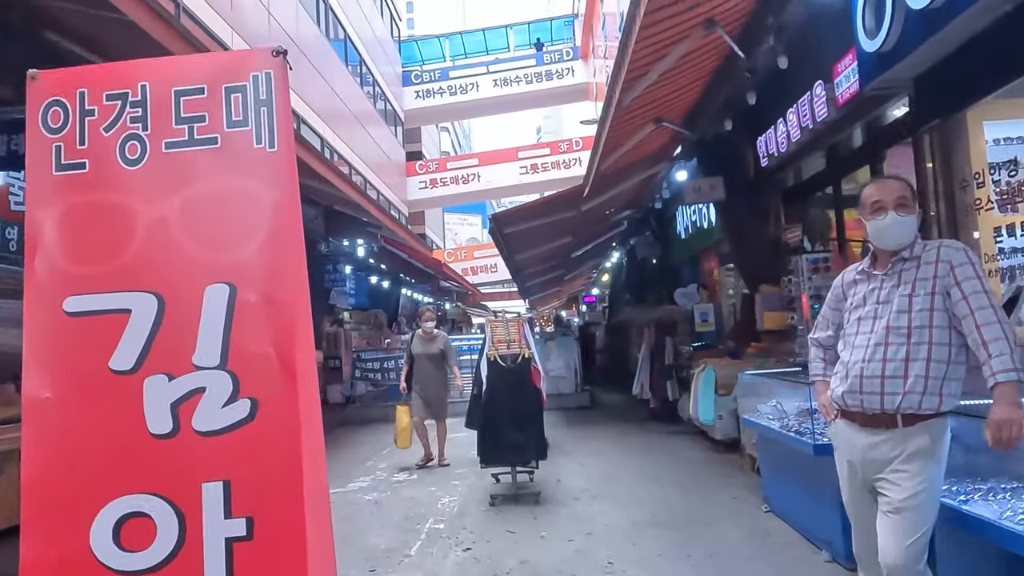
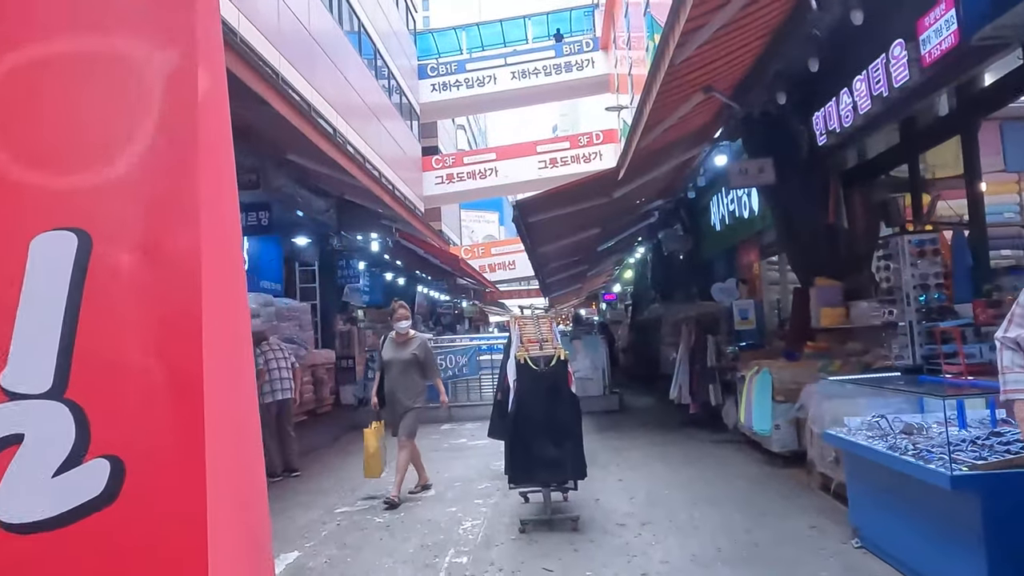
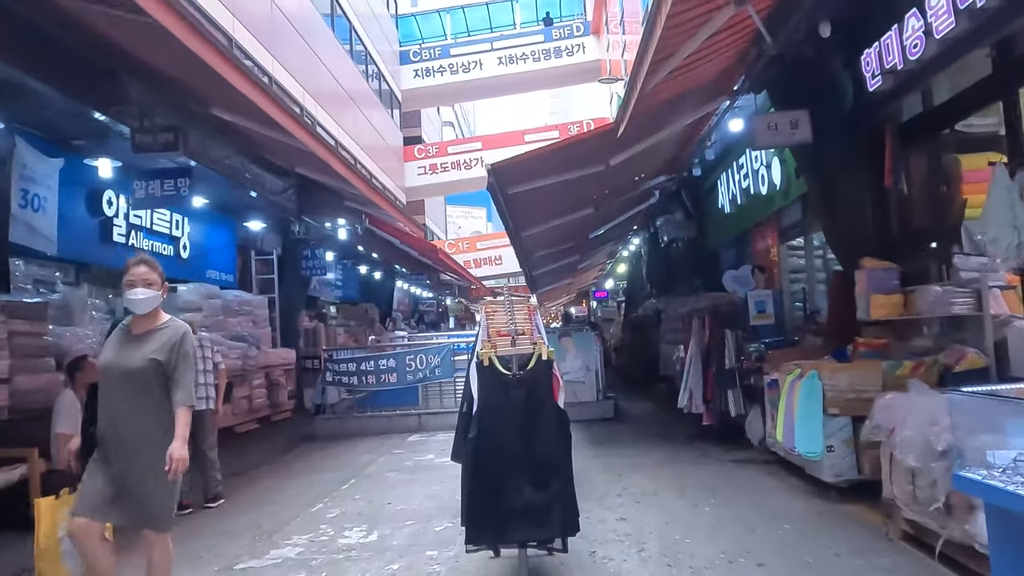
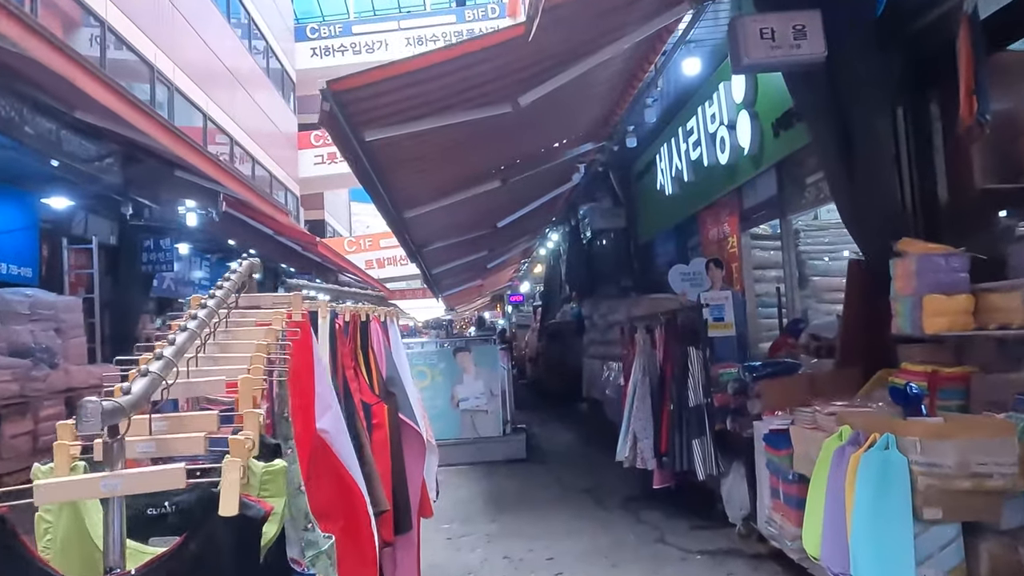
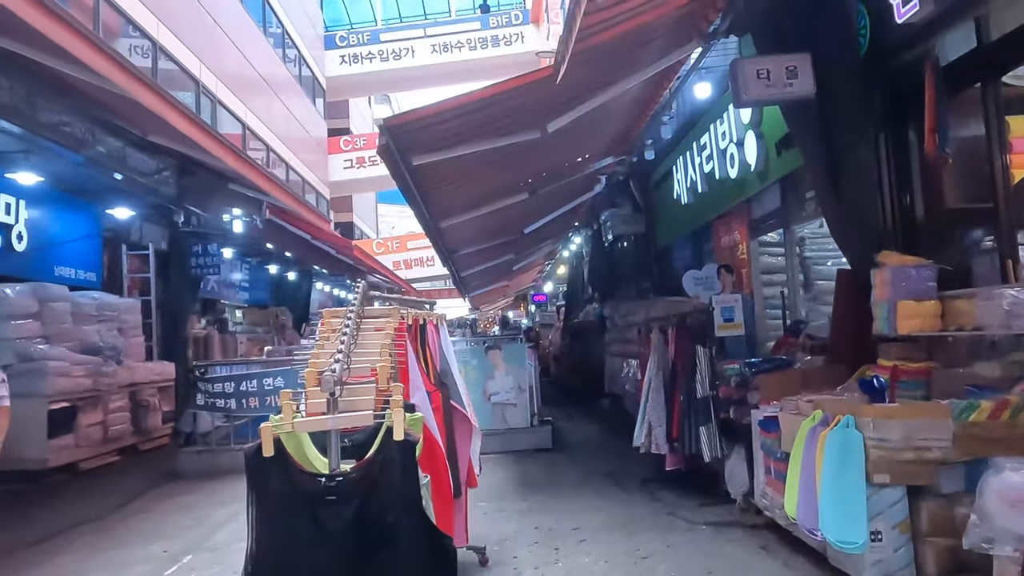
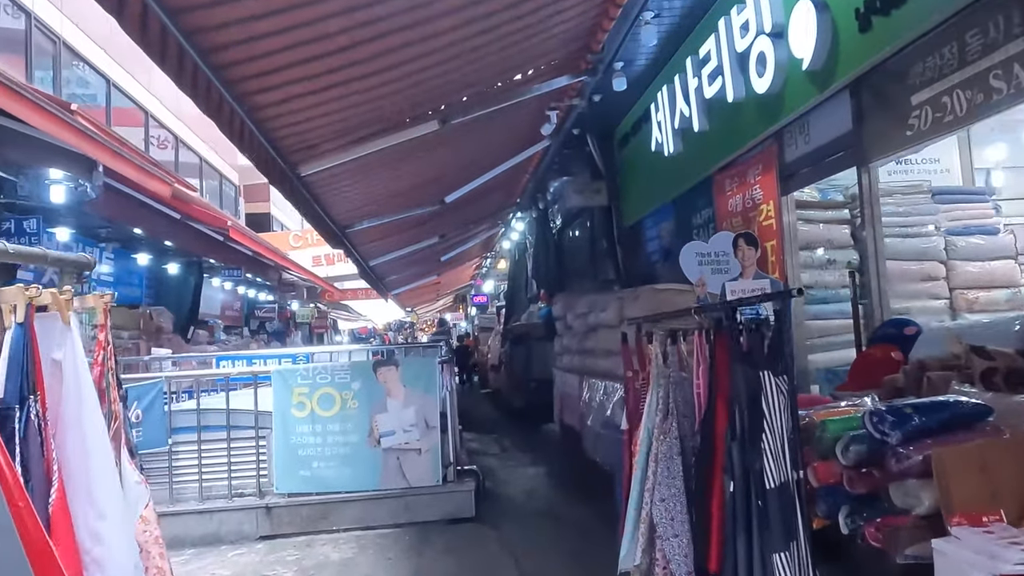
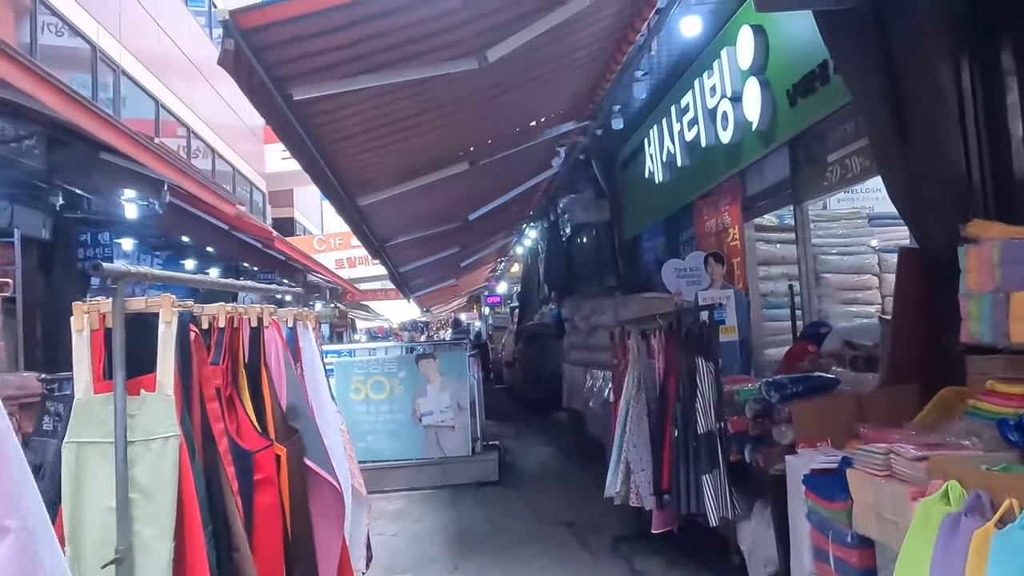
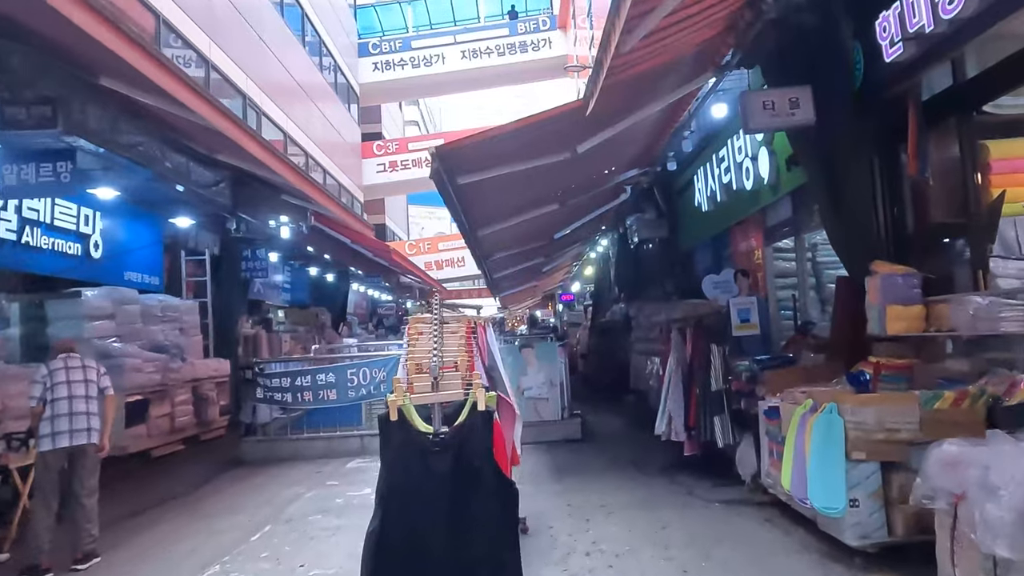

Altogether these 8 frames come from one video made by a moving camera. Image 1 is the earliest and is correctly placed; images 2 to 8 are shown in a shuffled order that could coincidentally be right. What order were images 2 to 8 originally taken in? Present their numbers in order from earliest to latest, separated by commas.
2, 3, 8, 5, 4, 7, 6
